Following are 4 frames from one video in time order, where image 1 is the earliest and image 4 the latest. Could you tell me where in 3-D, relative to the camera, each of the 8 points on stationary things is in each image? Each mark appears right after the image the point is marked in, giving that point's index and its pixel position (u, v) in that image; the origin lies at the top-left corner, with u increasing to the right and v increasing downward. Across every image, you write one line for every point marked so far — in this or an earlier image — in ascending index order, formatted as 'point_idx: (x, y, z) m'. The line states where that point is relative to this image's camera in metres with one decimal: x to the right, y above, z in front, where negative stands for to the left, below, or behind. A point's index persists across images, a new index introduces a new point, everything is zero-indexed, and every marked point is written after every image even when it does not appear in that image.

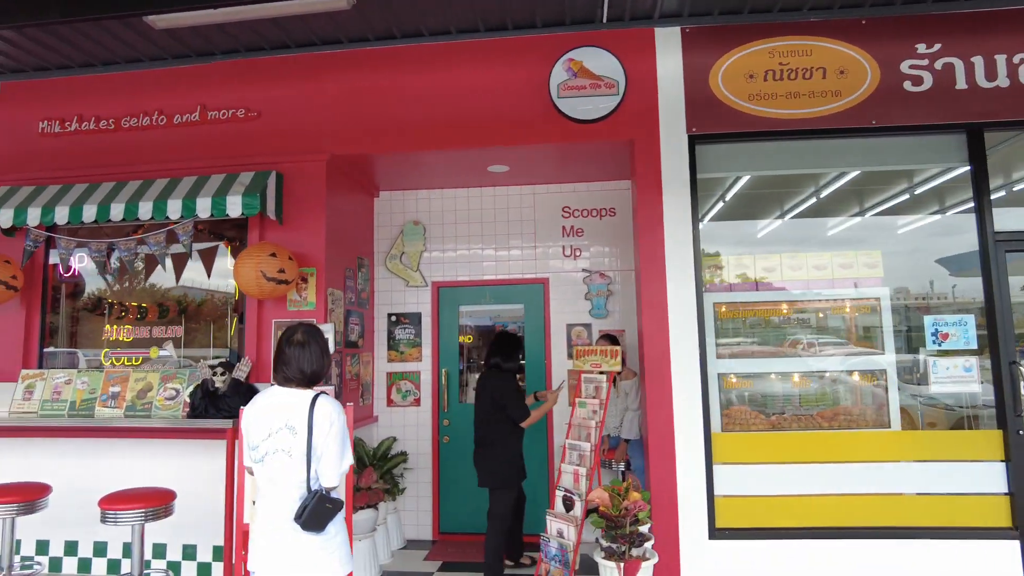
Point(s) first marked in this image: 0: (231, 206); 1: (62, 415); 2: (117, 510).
0: (-1.5, +0.4, +3.8) m
1: (-2.5, -0.7, +4.0) m
2: (-1.7, -1.0, +3.2) m
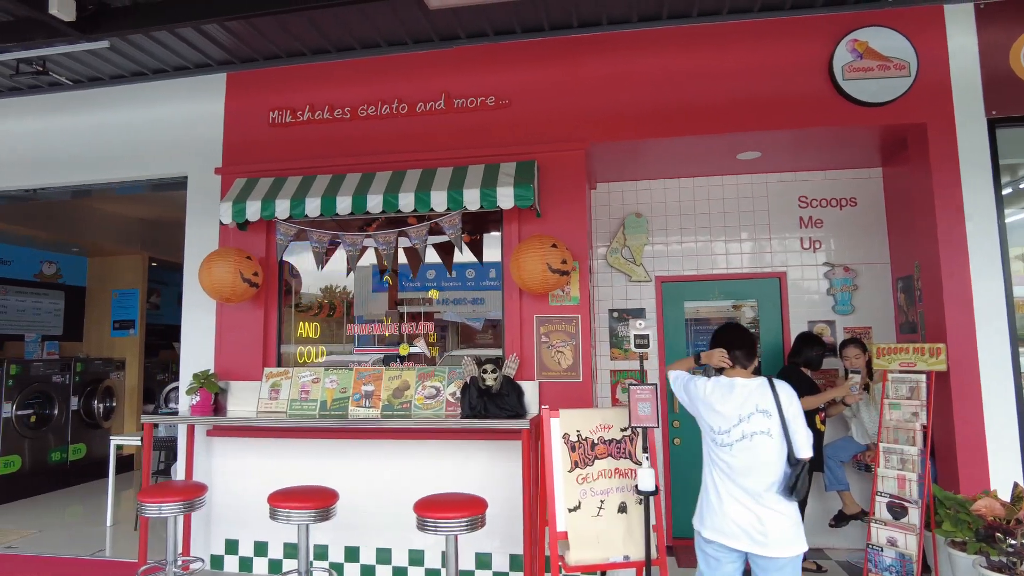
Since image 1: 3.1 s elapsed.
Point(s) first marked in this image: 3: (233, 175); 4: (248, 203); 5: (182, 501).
0: (-0.1, +0.5, +3.6) m
1: (-1.1, -0.7, +3.8) m
2: (-0.3, -1.0, +3.0) m
3: (-1.7, +0.7, +4.3) m
4: (-1.5, +0.5, +3.9) m
5: (-1.6, -1.0, +3.4) m
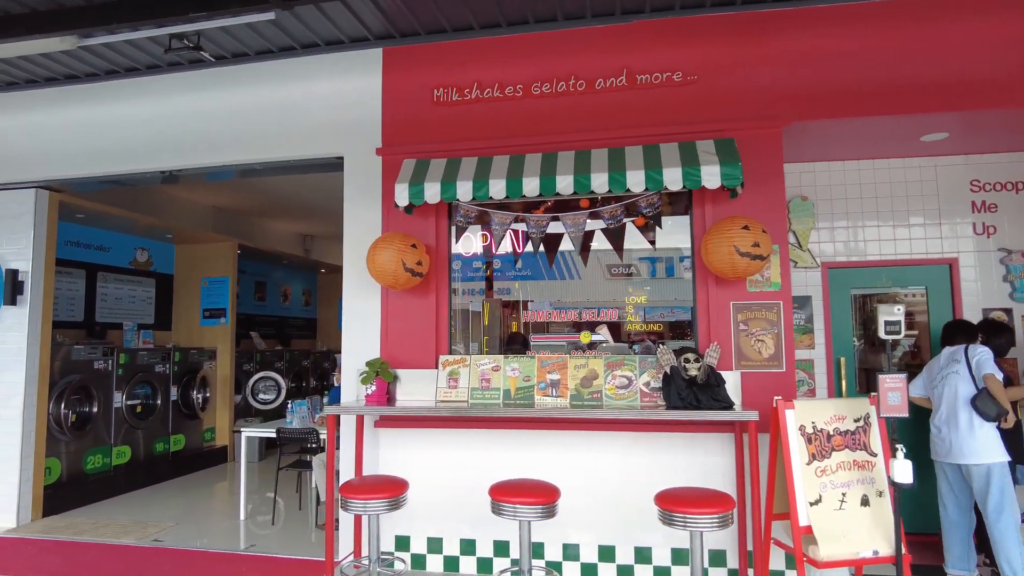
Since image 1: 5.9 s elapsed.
0: (+1.0, +0.5, +3.5) m
1: (-0.1, -0.6, +3.7) m
2: (+0.7, -0.9, +2.9) m
3: (-0.7, +0.8, +4.1) m
4: (-0.5, +0.5, +3.7) m
5: (-0.6, -0.9, +3.2) m
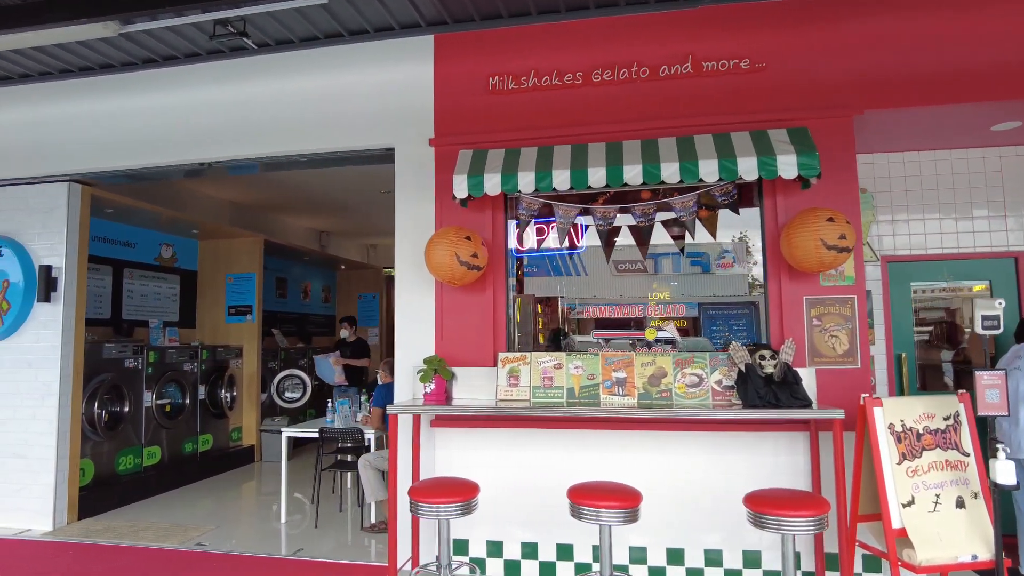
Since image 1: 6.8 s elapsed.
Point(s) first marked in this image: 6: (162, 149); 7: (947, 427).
0: (+1.3, +0.6, +3.3) m
1: (+0.3, -0.6, +3.5) m
2: (+1.0, -0.9, +2.7) m
3: (-0.3, +0.8, +4.0) m
4: (-0.1, +0.6, +3.6) m
5: (-0.2, -0.9, +3.1) m
6: (-2.1, +0.9, +4.4) m
7: (+1.9, -0.6, +3.1) m
